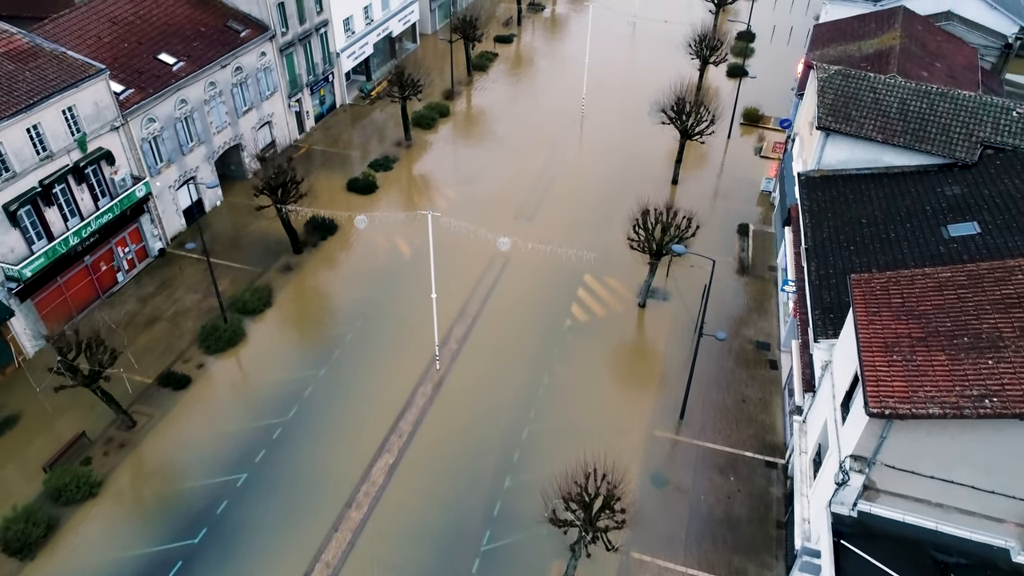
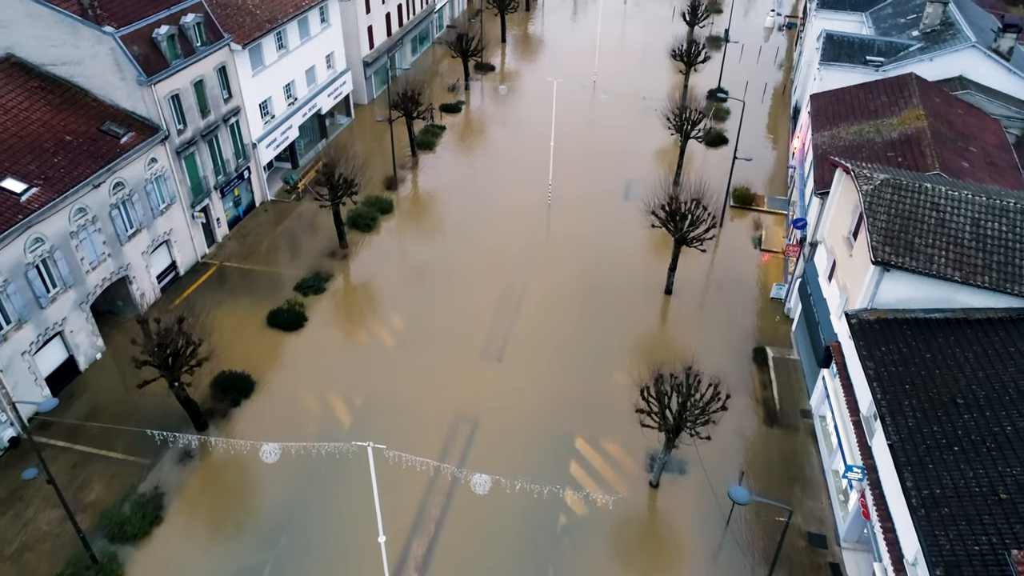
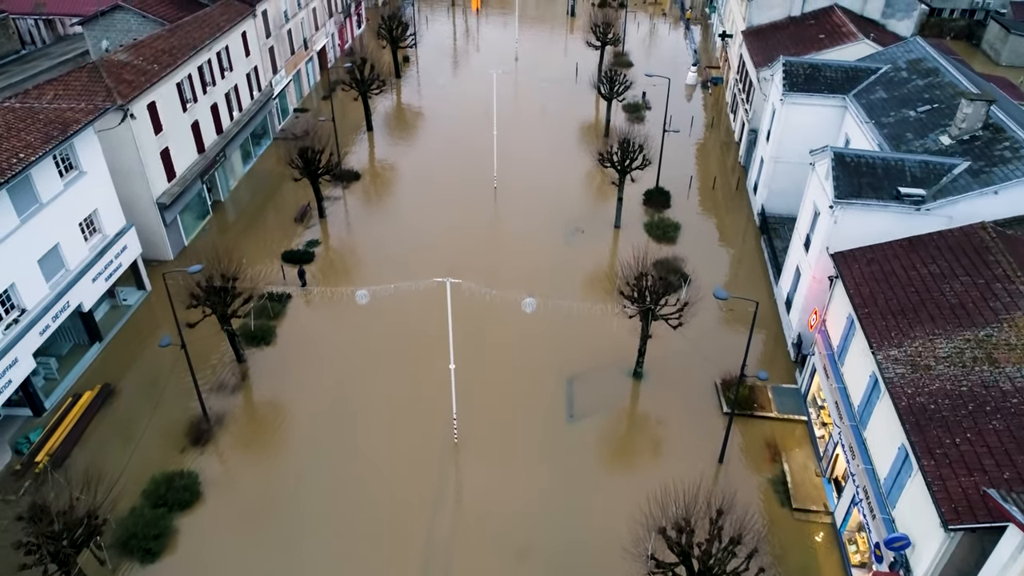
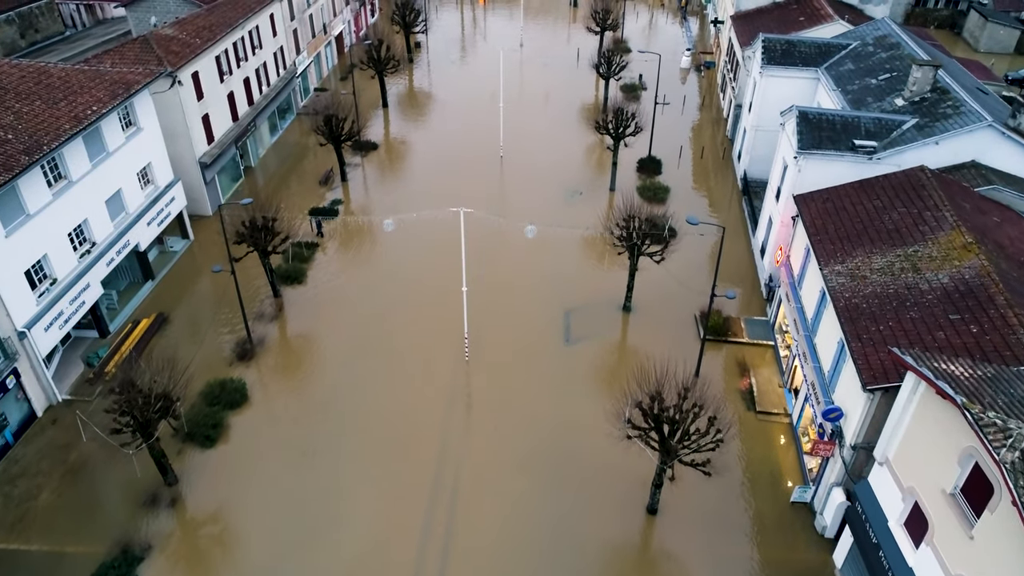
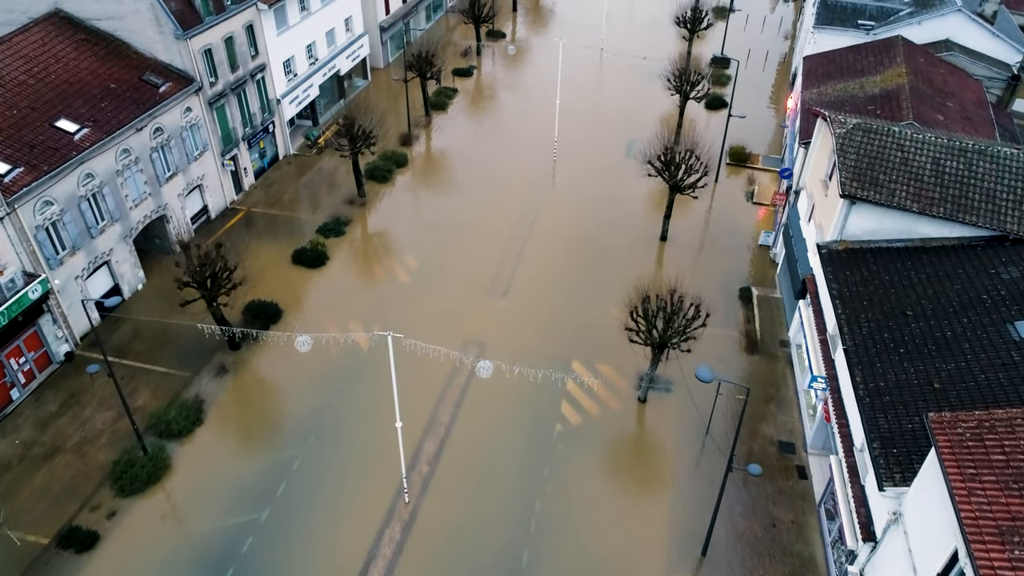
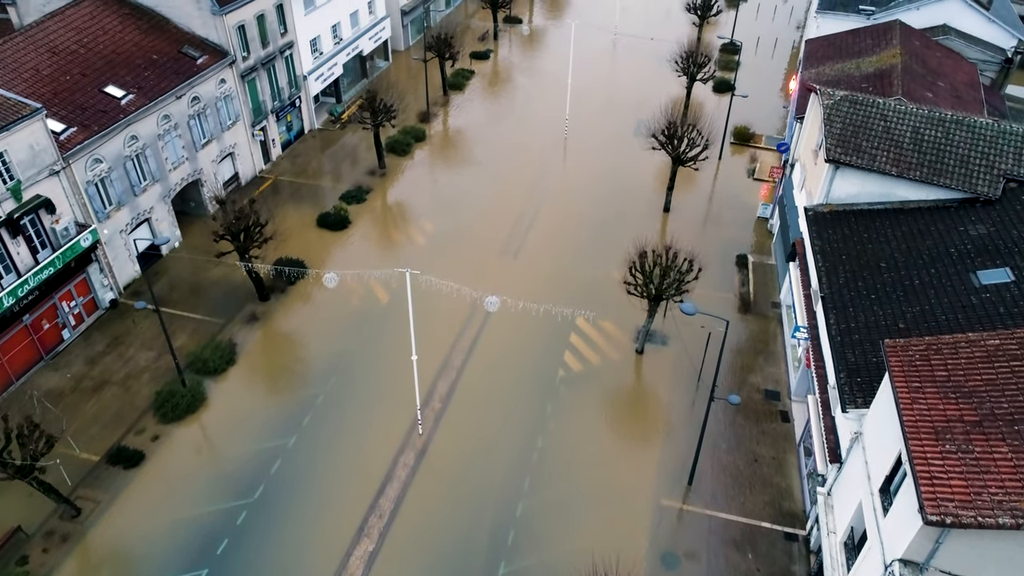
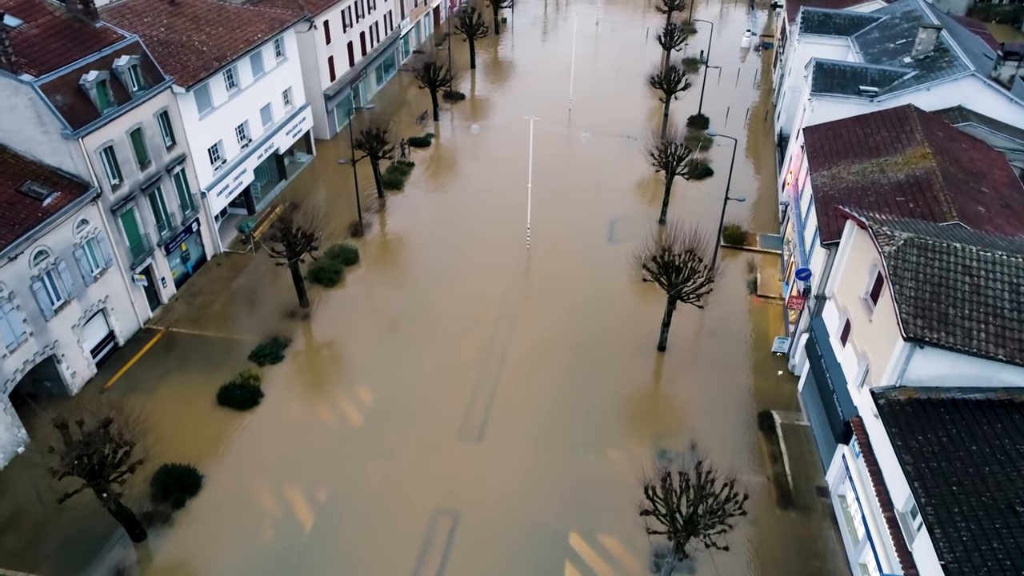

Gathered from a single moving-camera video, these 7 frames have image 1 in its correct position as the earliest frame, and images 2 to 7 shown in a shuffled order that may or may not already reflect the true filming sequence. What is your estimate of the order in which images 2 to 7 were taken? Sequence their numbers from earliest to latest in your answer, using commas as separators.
6, 5, 2, 7, 4, 3
